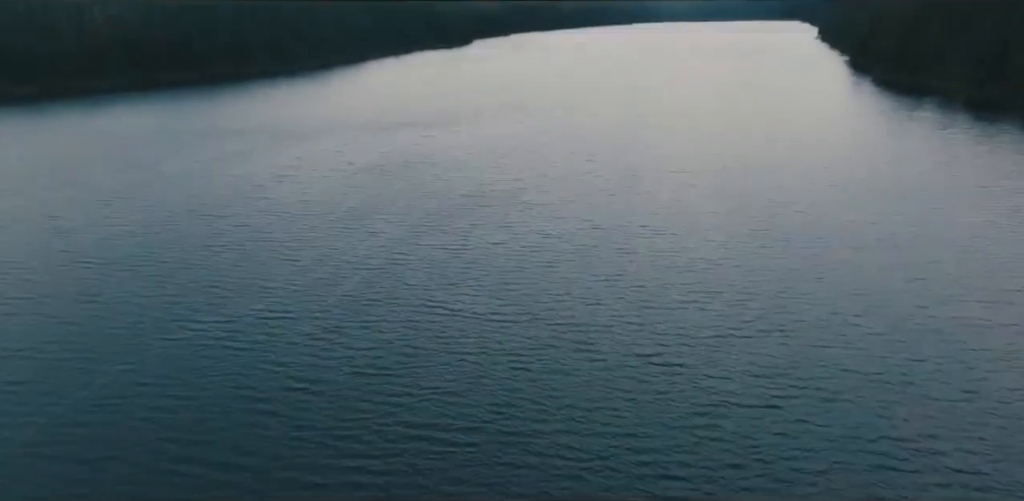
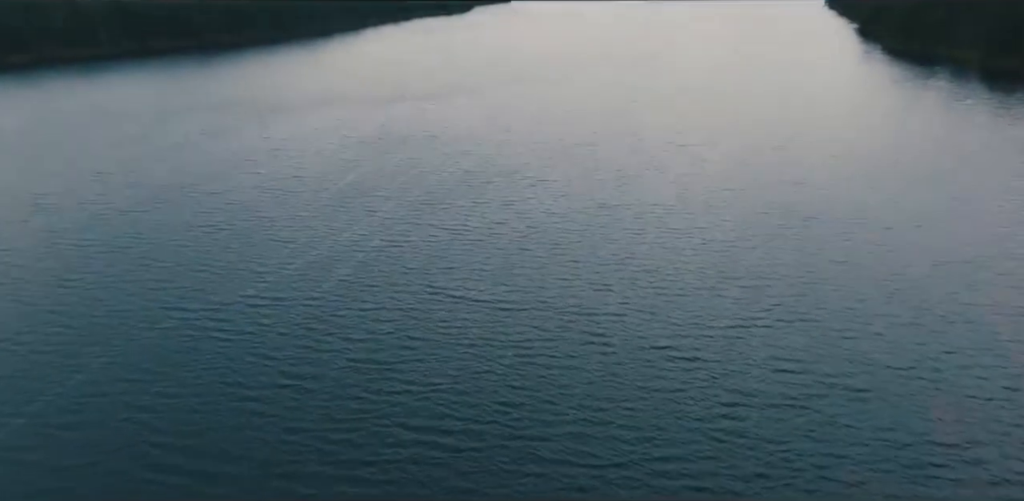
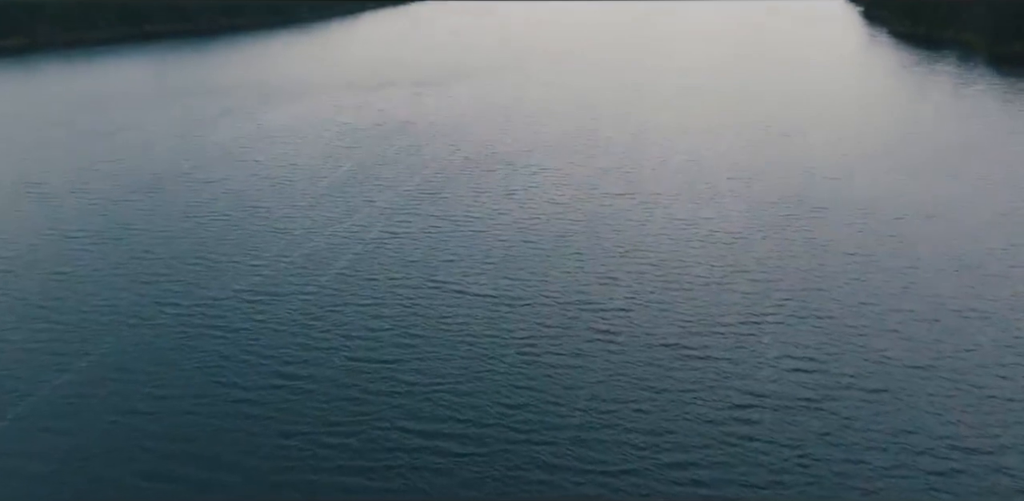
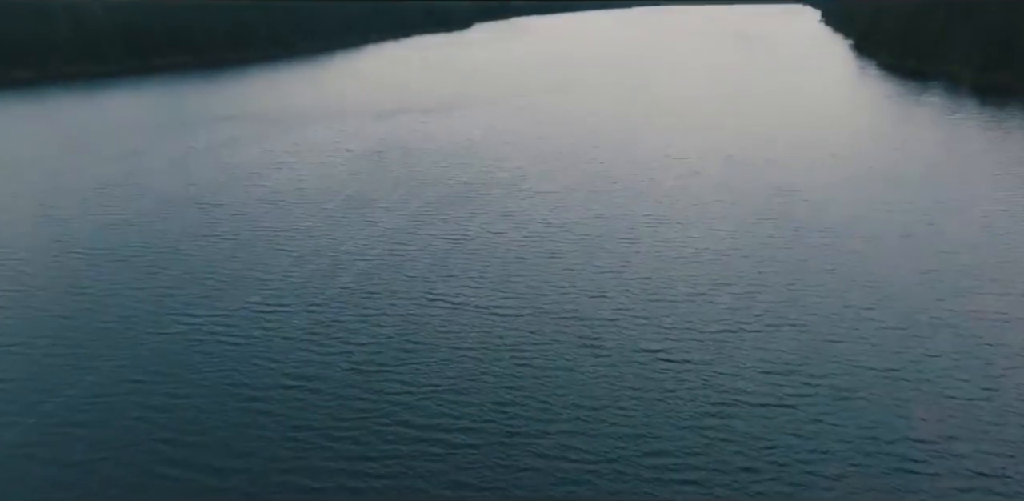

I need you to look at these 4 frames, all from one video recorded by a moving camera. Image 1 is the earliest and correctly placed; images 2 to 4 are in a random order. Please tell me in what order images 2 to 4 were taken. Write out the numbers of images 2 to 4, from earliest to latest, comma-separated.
4, 2, 3
